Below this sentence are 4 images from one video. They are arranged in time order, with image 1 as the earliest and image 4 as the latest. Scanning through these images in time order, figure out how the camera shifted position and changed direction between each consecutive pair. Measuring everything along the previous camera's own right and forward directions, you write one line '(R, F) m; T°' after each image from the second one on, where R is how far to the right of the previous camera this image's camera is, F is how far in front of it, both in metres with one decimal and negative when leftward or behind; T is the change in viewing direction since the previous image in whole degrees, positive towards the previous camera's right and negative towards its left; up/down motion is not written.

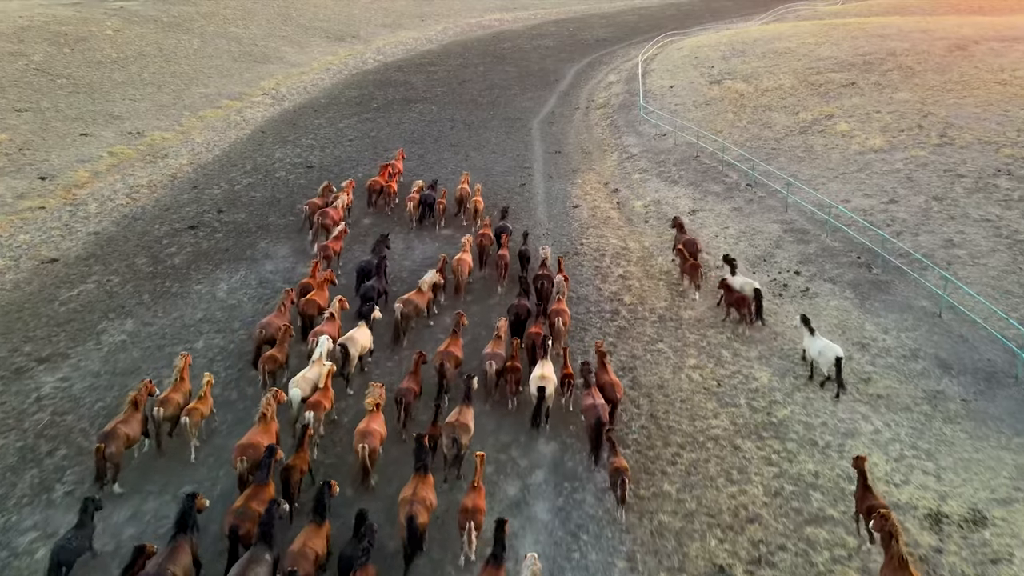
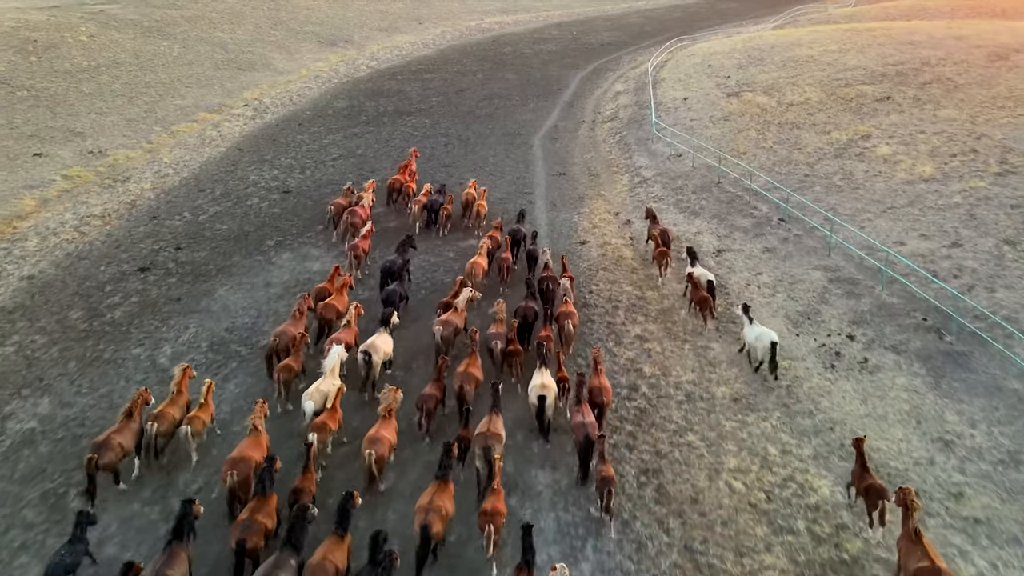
(+0.1, +2.6) m; 0°
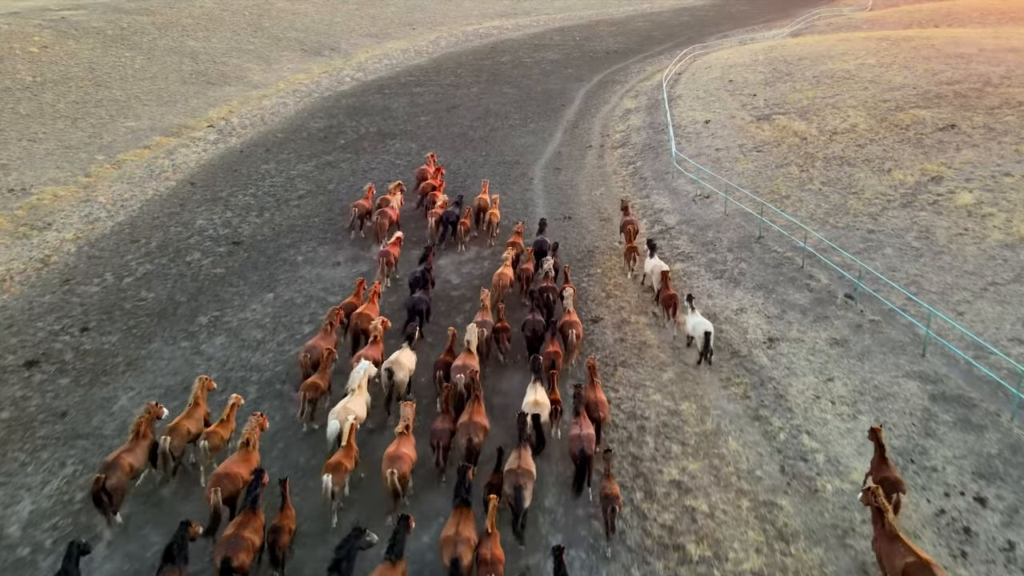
(+0.2, +3.9) m; 0°
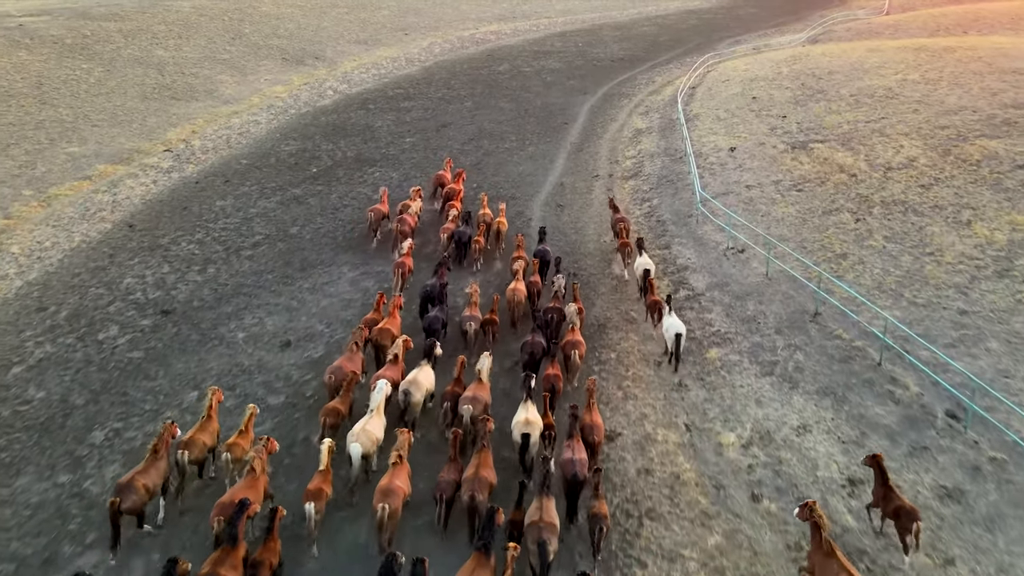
(+0.2, +3.6) m; 0°
